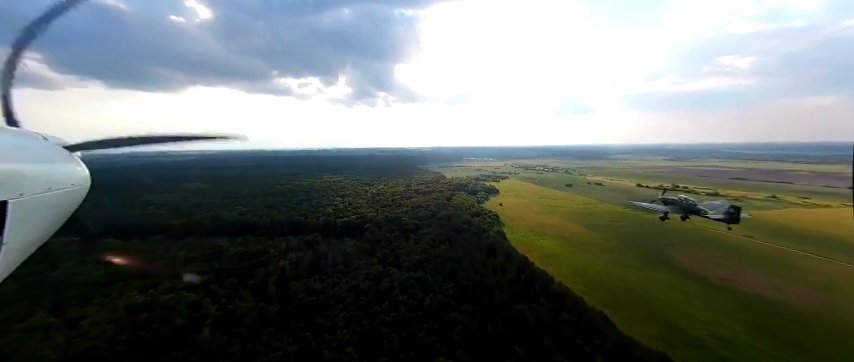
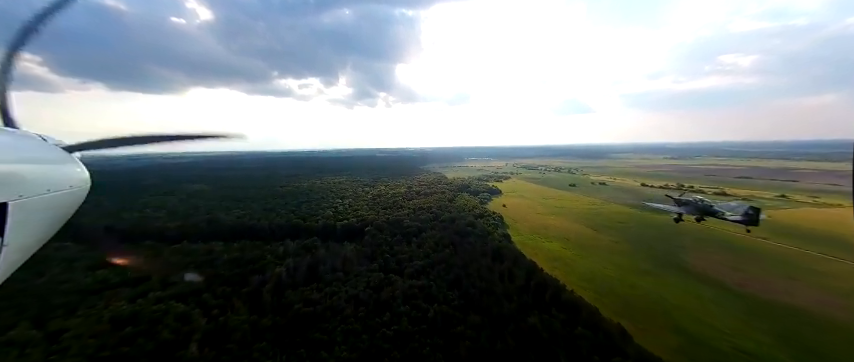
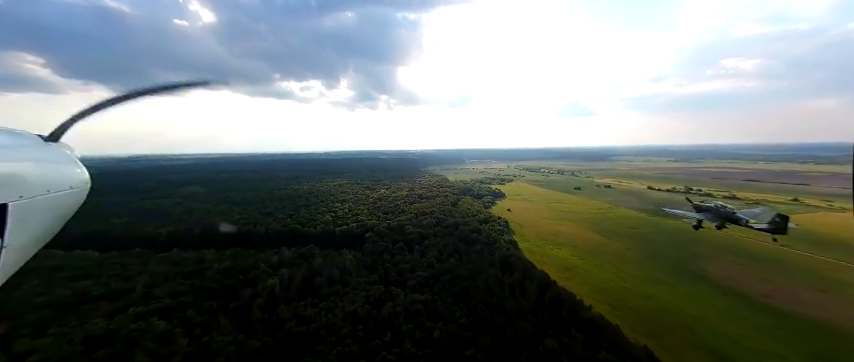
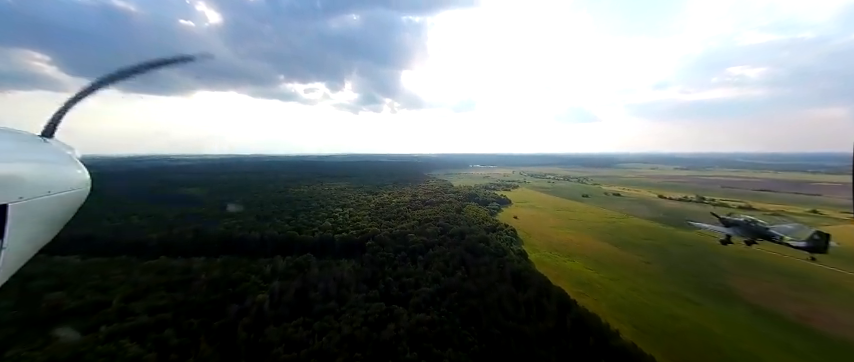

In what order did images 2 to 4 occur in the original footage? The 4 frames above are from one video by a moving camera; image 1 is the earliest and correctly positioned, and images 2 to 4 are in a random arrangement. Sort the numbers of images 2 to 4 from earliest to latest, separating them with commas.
2, 3, 4
